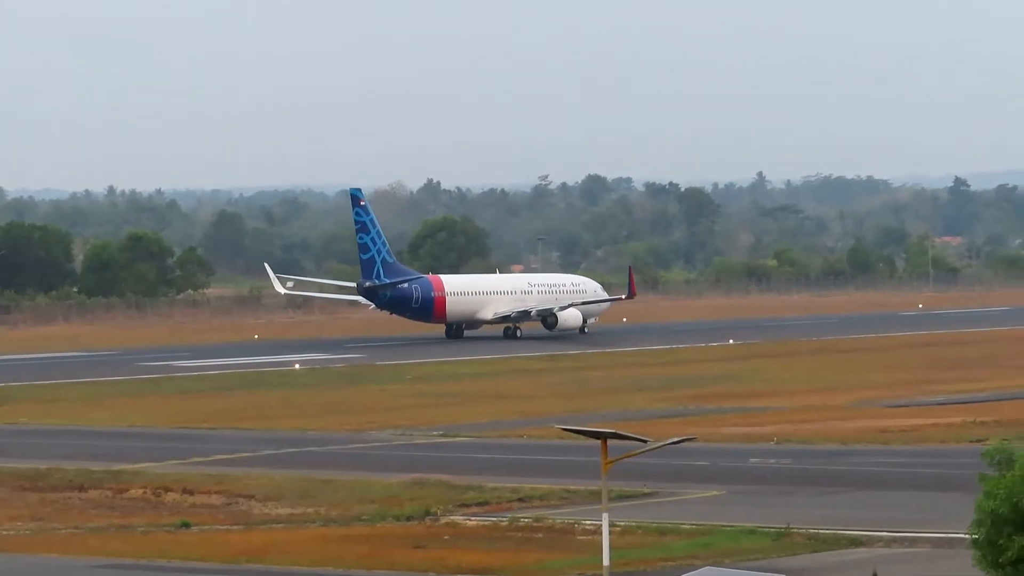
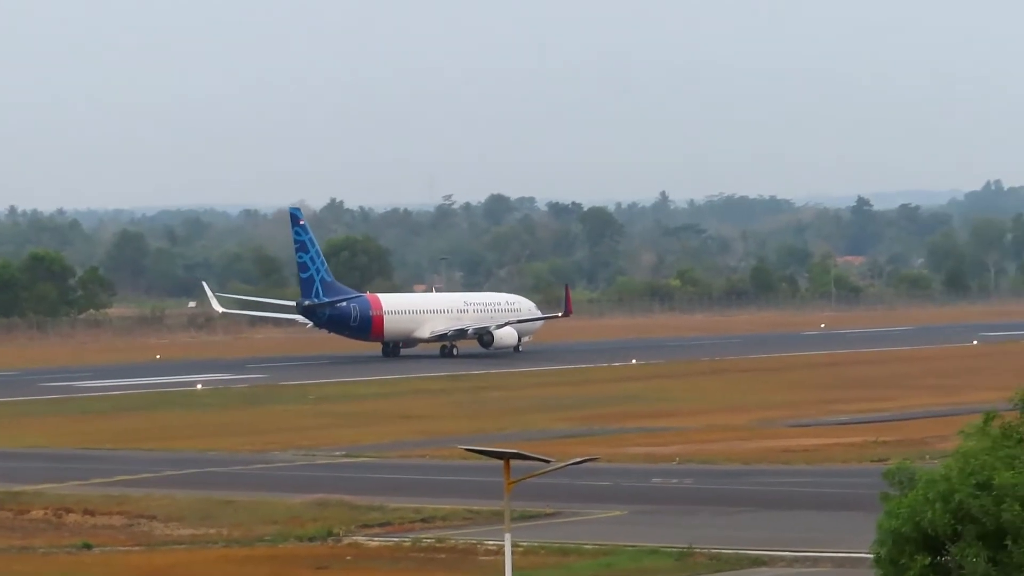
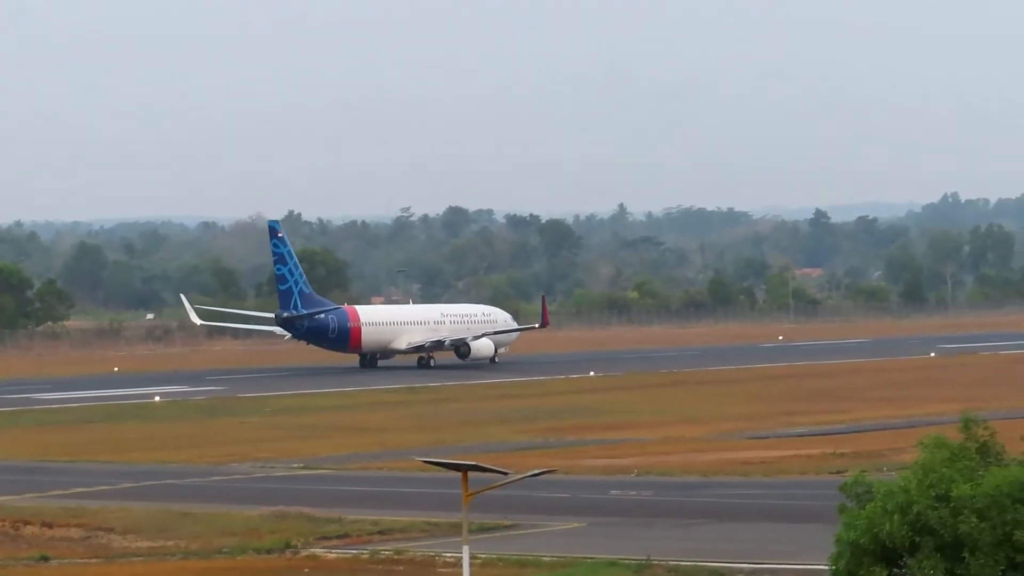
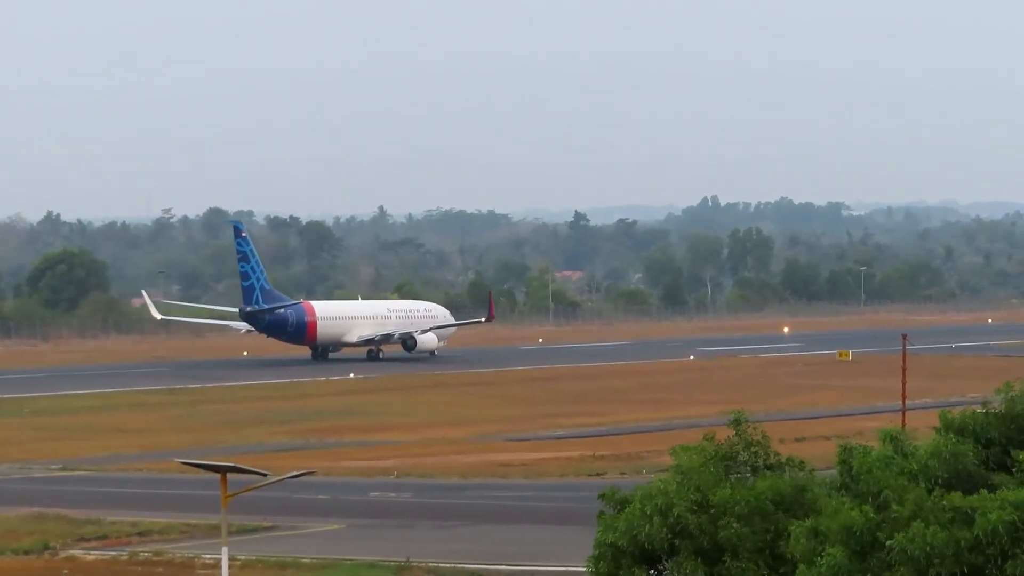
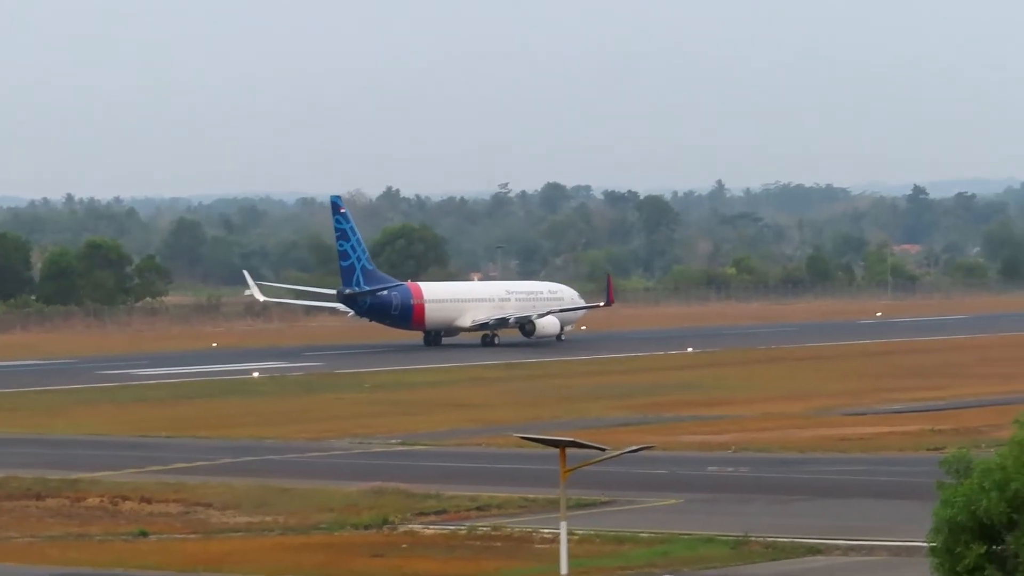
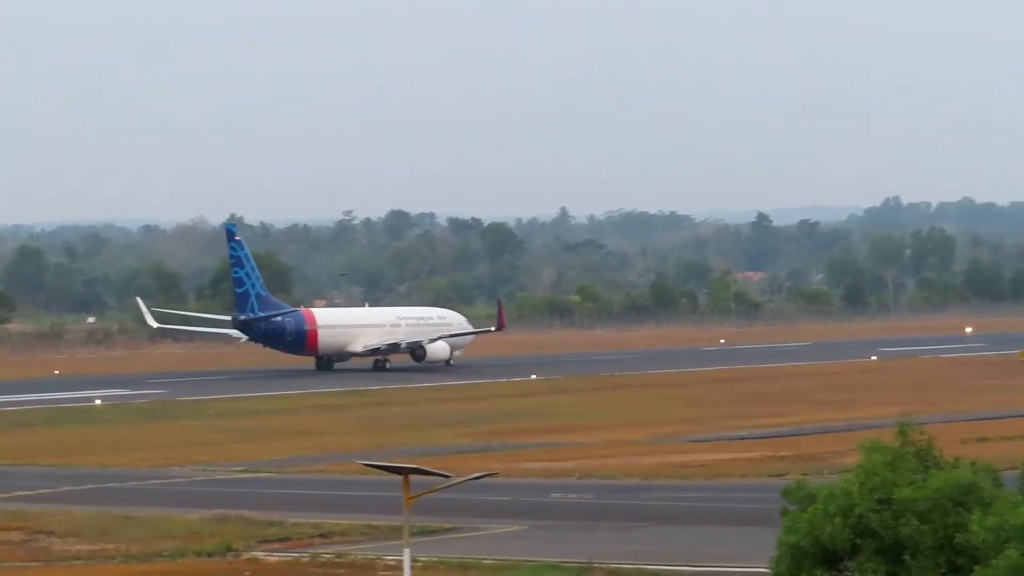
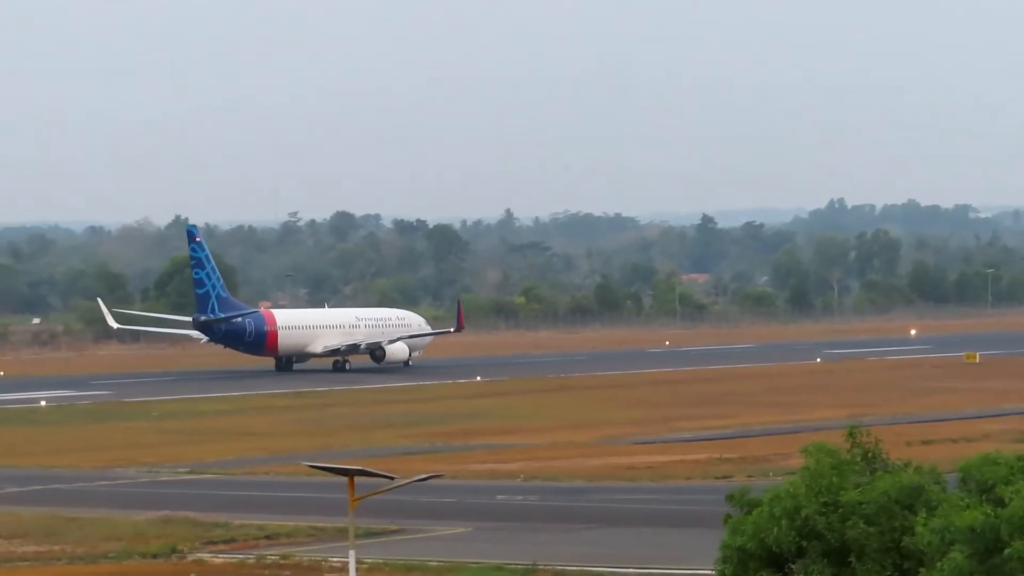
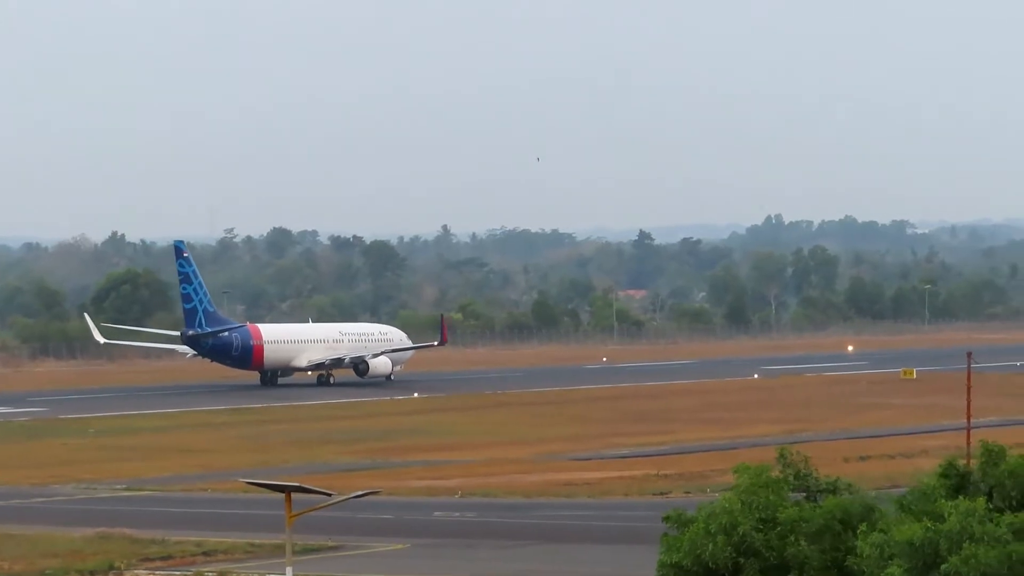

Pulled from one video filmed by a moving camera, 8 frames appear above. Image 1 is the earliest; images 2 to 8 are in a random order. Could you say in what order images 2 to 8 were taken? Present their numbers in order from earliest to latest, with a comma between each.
5, 2, 3, 6, 7, 8, 4
